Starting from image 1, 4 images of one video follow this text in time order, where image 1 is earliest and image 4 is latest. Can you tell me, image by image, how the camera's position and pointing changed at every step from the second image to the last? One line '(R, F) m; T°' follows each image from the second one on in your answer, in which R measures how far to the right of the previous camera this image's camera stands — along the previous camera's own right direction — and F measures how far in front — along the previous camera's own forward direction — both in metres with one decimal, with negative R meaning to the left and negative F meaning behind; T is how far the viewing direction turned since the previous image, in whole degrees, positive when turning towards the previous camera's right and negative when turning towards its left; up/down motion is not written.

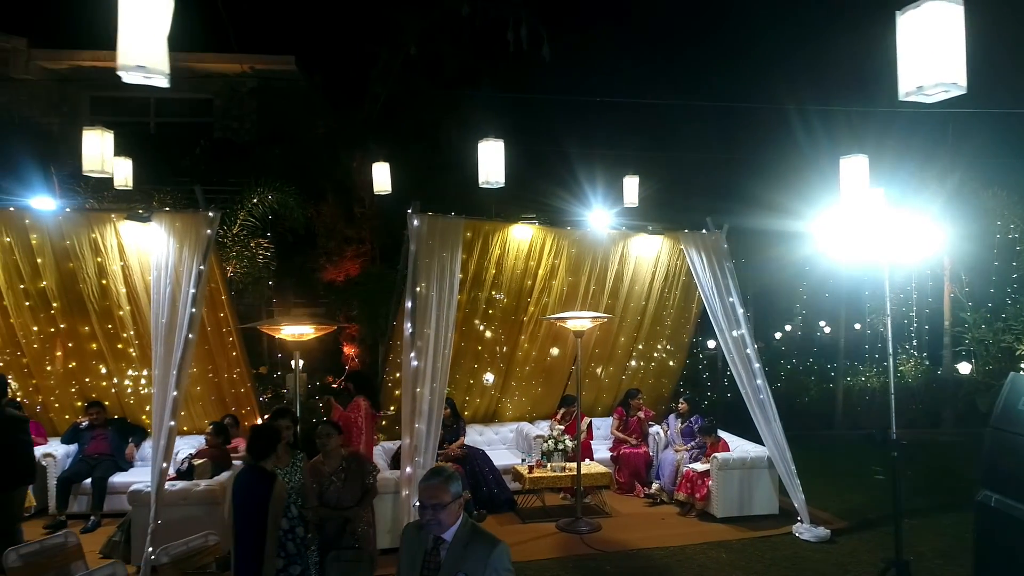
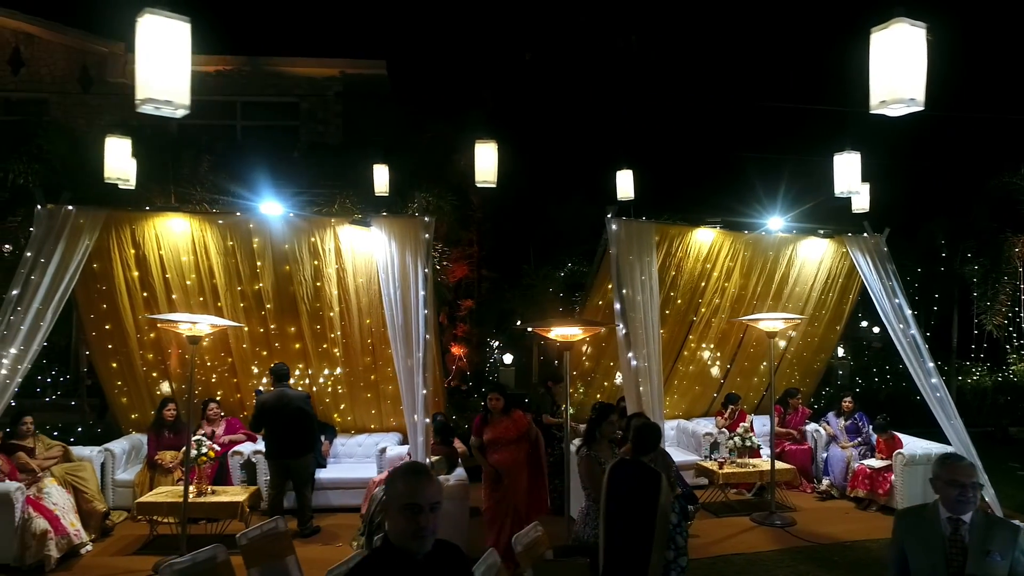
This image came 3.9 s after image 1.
(-1.8, -0.2) m; 0°
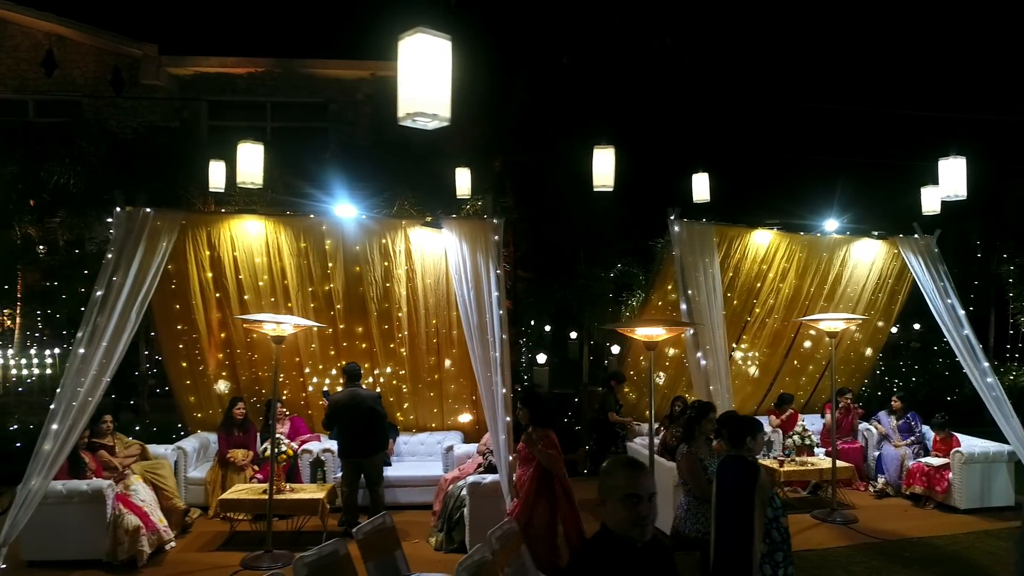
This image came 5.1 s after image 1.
(-0.6, -0.1) m; 0°
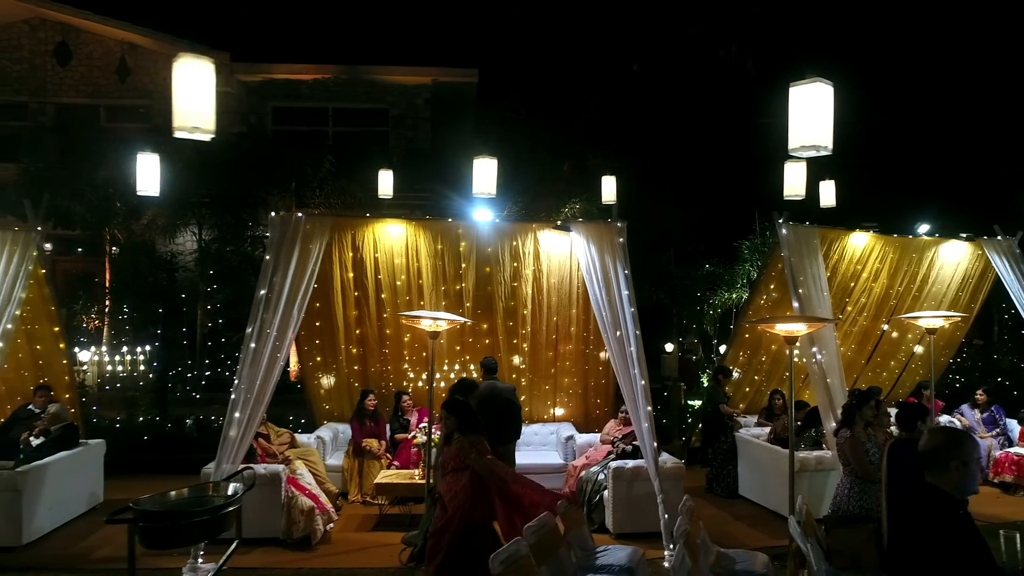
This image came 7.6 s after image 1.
(-1.1, -0.4) m; 0°
